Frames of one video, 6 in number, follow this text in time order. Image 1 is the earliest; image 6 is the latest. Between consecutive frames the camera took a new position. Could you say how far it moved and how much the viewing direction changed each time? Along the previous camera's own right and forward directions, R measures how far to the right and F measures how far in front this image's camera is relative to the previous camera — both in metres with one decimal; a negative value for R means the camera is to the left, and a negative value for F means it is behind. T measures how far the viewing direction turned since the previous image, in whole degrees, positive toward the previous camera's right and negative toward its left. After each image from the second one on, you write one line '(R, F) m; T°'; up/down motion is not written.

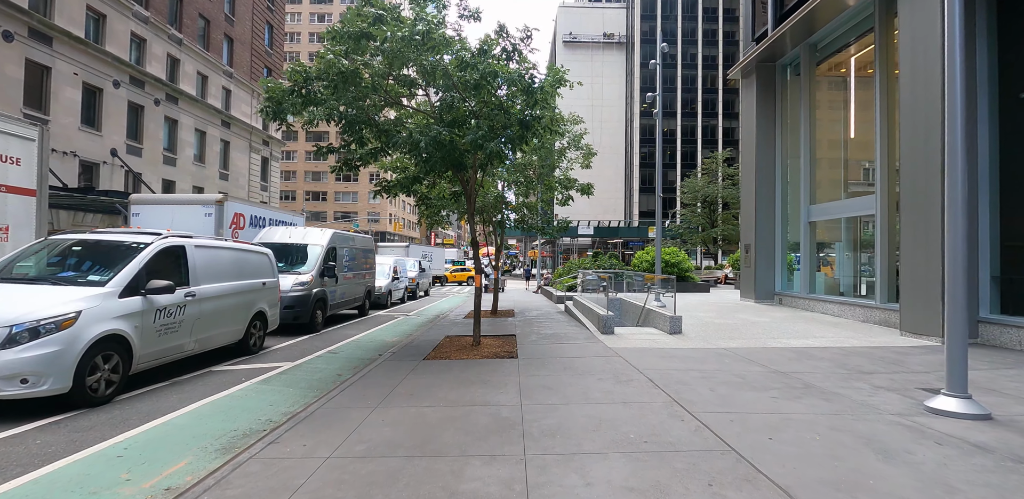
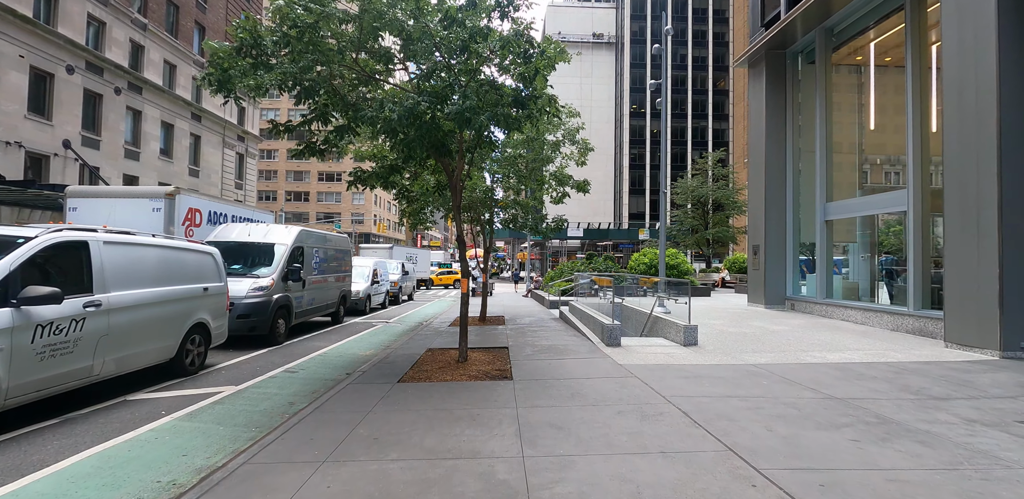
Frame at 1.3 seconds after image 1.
(-0.1, +1.2) m; +2°
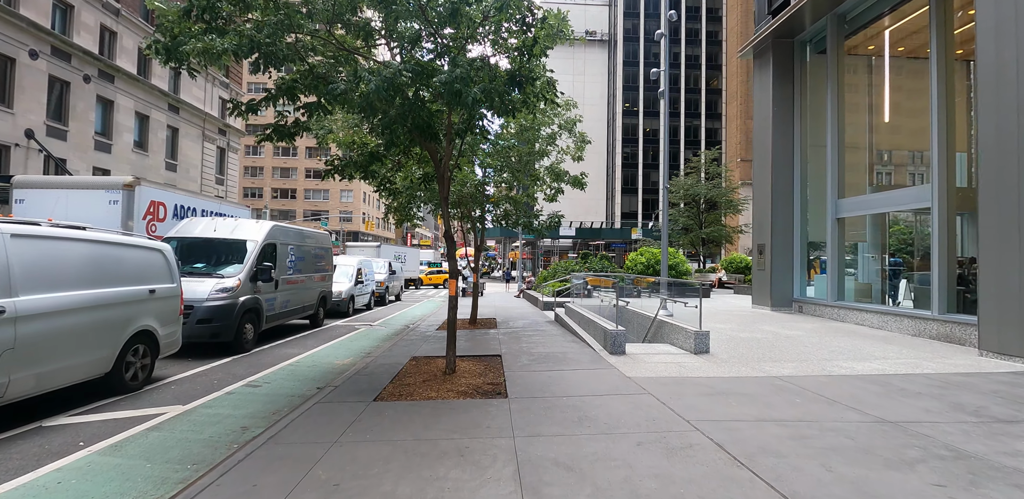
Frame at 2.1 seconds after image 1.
(-0.1, +0.8) m; +1°
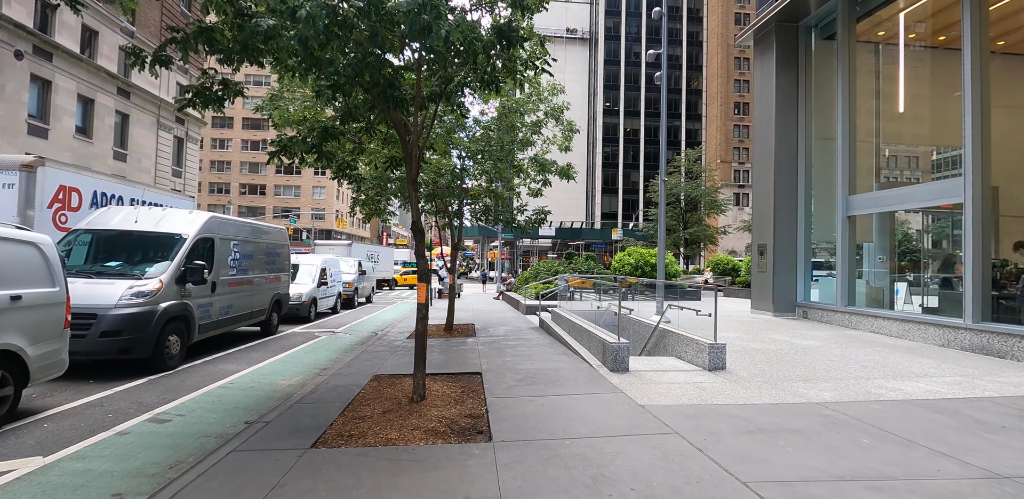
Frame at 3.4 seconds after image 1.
(-0.1, +1.2) m; +3°
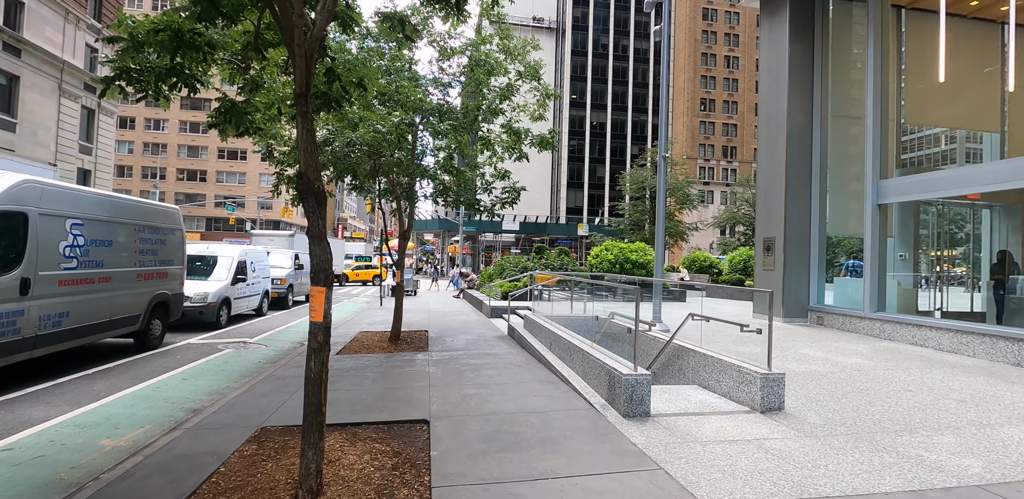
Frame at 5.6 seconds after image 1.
(0.0, +2.2) m; +5°
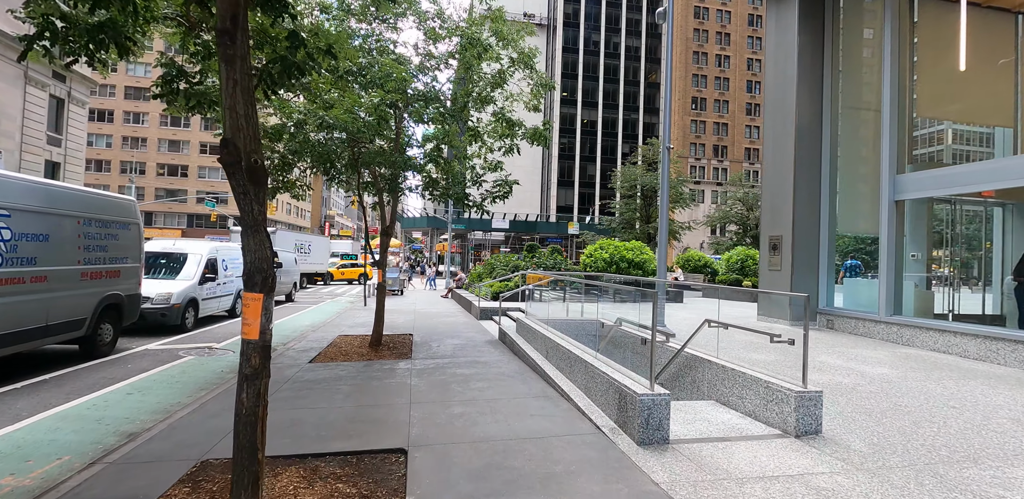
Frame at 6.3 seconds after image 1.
(-0.1, +0.7) m; +2°
